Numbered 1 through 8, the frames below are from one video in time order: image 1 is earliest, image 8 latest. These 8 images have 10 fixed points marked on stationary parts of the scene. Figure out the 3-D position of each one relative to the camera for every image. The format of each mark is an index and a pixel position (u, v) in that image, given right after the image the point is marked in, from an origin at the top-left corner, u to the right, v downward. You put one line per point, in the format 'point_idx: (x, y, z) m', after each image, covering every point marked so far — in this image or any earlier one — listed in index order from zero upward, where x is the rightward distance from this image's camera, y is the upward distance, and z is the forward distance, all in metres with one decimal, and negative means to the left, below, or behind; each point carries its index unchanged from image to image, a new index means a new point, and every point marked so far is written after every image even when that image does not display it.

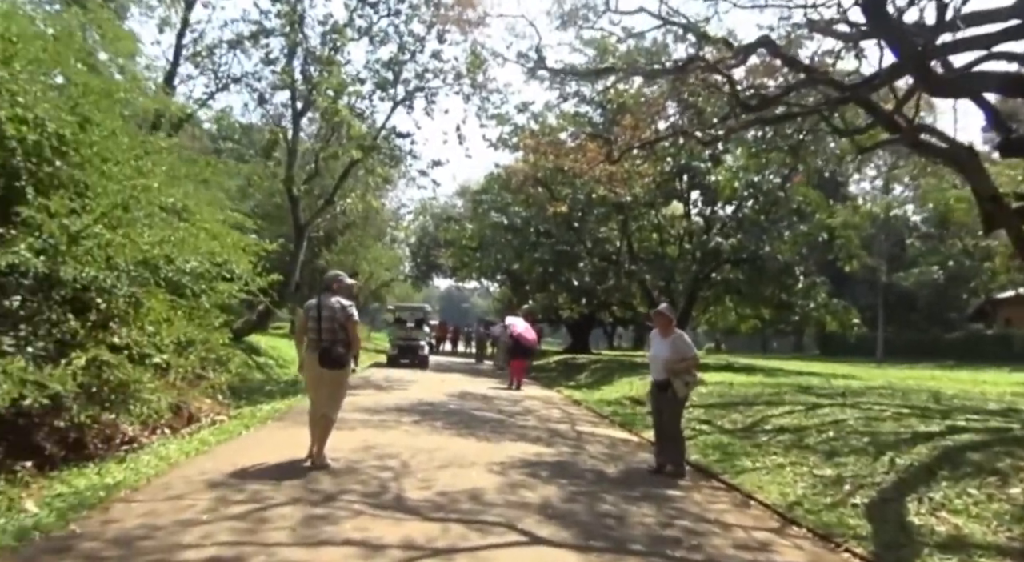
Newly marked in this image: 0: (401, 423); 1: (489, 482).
0: (-1.7, -2.2, +10.4) m
1: (-0.2, -1.9, +6.6) m
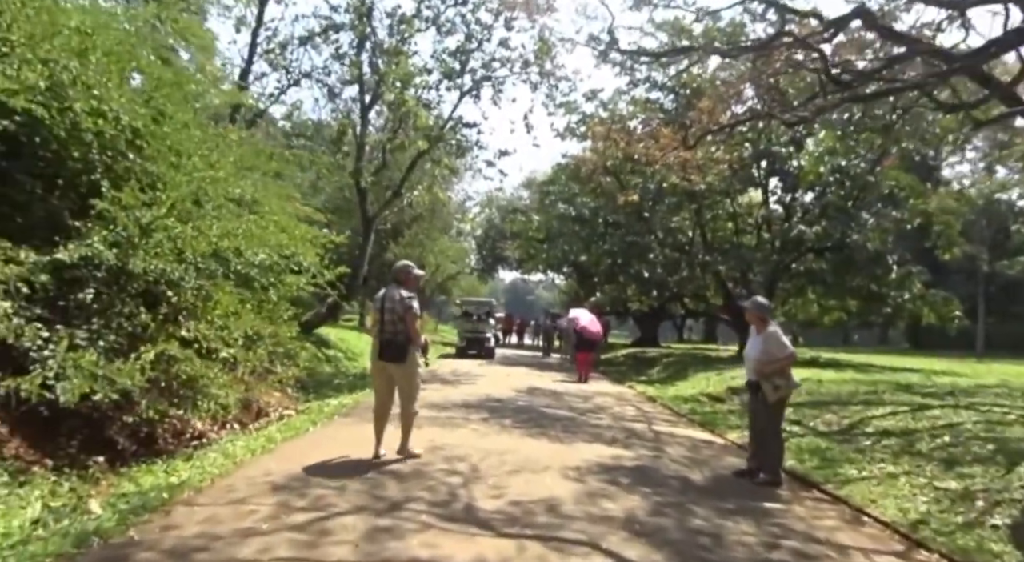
0: (-0.6, -2.0, +10.0) m
1: (+0.5, -1.8, +6.0) m
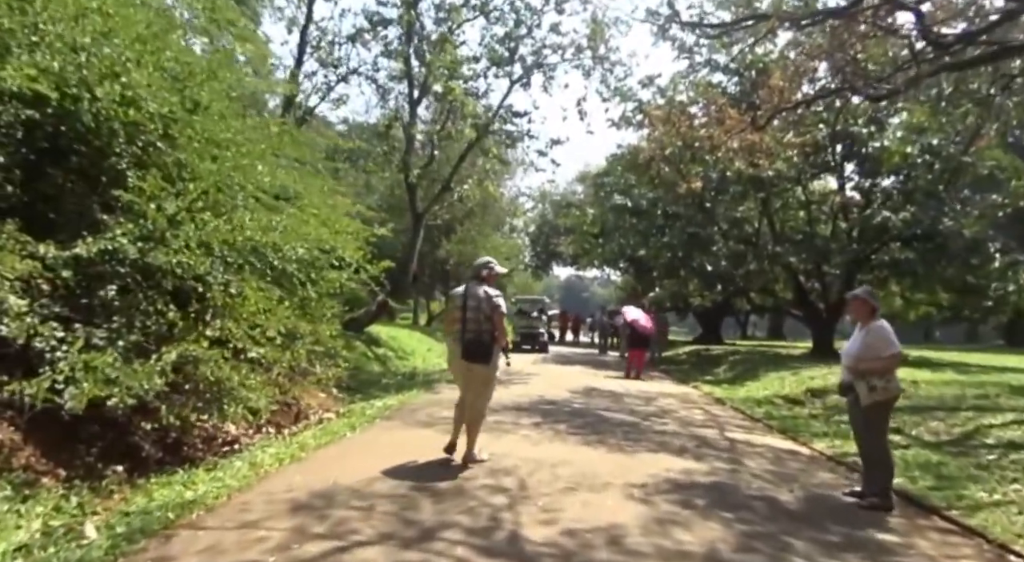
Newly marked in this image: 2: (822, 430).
0: (+0.1, -1.9, +9.1) m
1: (+0.9, -1.7, +5.1) m
2: (+4.8, -2.3, +10.7) m
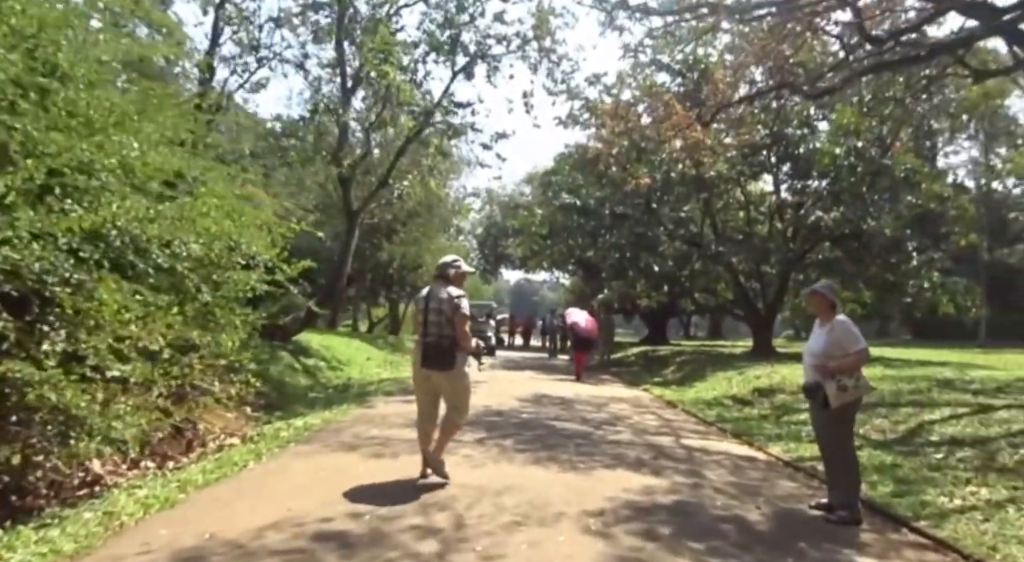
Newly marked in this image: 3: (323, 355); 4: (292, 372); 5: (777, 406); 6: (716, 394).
0: (-0.6, -1.9, +8.2) m
1: (+0.5, -1.7, +4.3) m
2: (+4.0, -2.3, +10.2) m
3: (-5.4, -2.1, +19.6) m
4: (-5.1, -2.1, +16.0) m
5: (+4.9, -2.3, +12.6) m
6: (+4.5, -2.5, +15.2) m
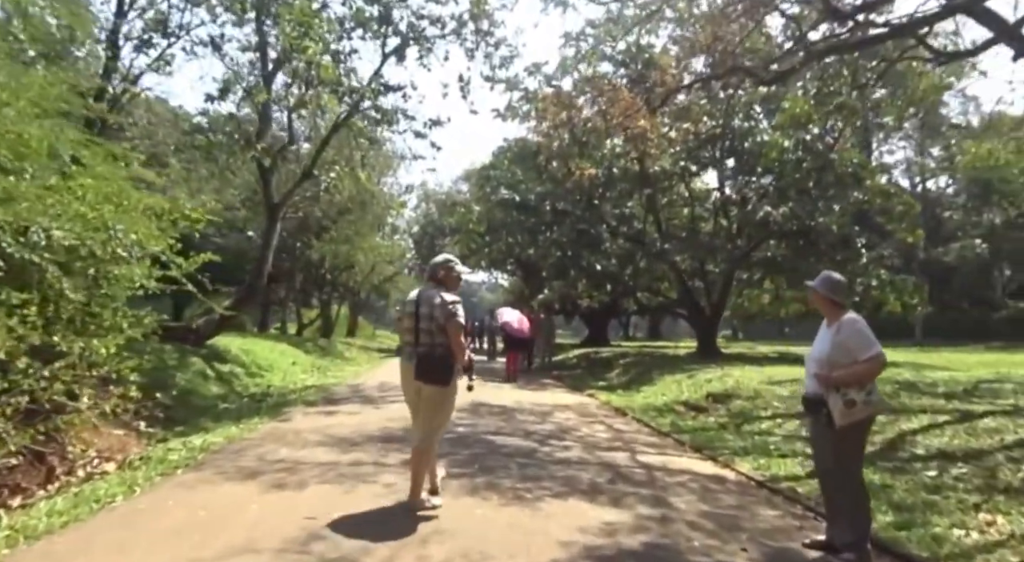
0: (-1.3, -1.9, +6.9) m
1: (+0.1, -1.6, +3.0) m
2: (+3.1, -2.2, +9.2) m
3: (-7.1, -2.0, +17.8) m
4: (-6.5, -2.0, +14.2) m
5: (+3.8, -2.3, +11.7) m
6: (+3.2, -2.5, +14.3) m
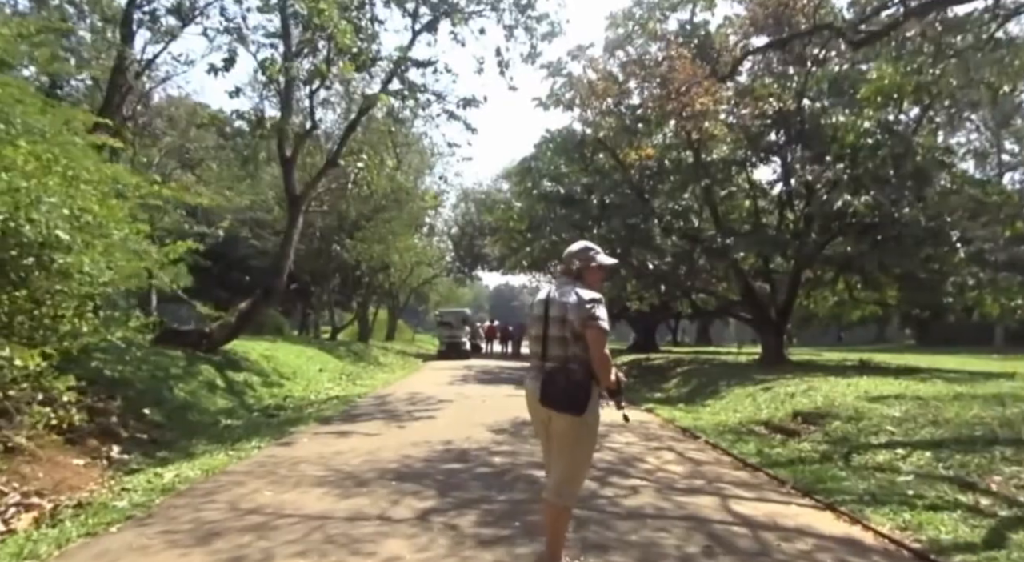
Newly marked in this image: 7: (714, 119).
0: (-0.9, -1.8, +5.0) m
1: (+0.3, -1.5, +1.1) m
2: (+3.6, -2.1, +7.1) m
3: (-6.0, -2.0, +16.2) m
4: (-5.6, -2.0, +12.6) m
5: (+4.5, -2.2, +9.5) m
6: (+4.1, -2.4, +12.1) m
7: (+5.5, +4.4, +17.8) m
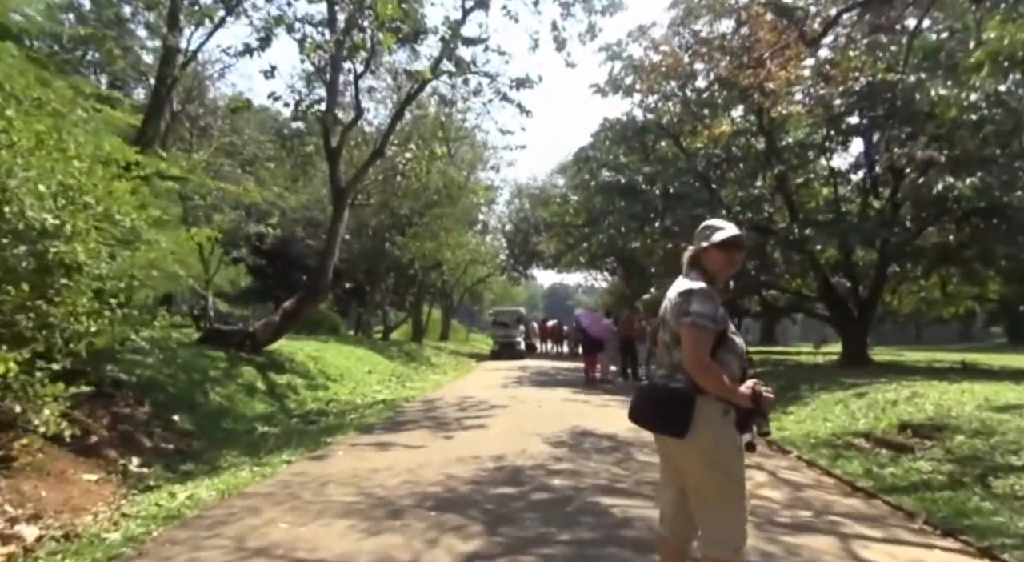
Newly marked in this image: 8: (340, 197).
0: (-0.5, -1.7, +3.9) m
1: (+0.4, -1.4, -0.1) m
2: (+4.2, -2.0, +5.6) m
3: (-4.7, -2.0, +15.5) m
4: (-4.6, -2.0, +11.9) m
5: (+5.2, -2.1, +8.0) m
6: (+5.0, -2.3, +10.6) m
7: (+6.9, +4.5, +16.1) m
8: (-4.1, +2.0, +16.4) m
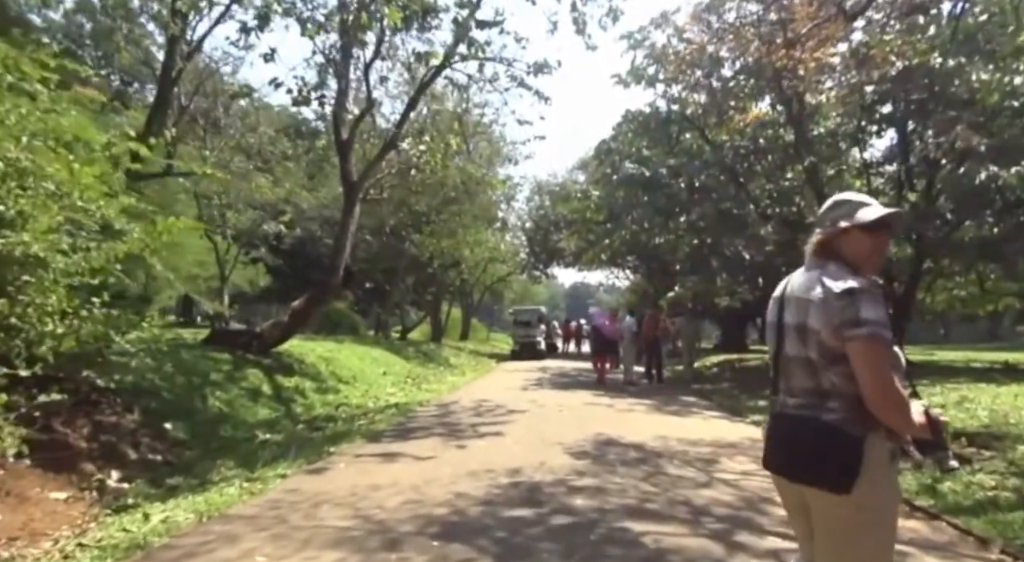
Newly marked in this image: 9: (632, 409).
0: (-0.5, -1.7, +3.2) m
1: (+0.3, -1.4, -0.8) m
2: (+4.3, -1.9, +4.8) m
3: (-4.3, -1.9, +14.9) m
4: (-4.3, -1.9, +11.3) m
5: (+5.4, -2.0, +7.1) m
6: (+5.3, -2.2, +9.7) m
7: (+7.2, +4.6, +15.2) m
8: (-3.6, +2.0, +15.8) m
9: (+2.3, -2.5, +13.1) m
